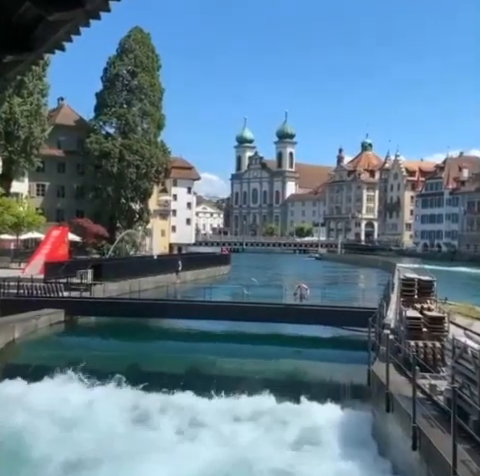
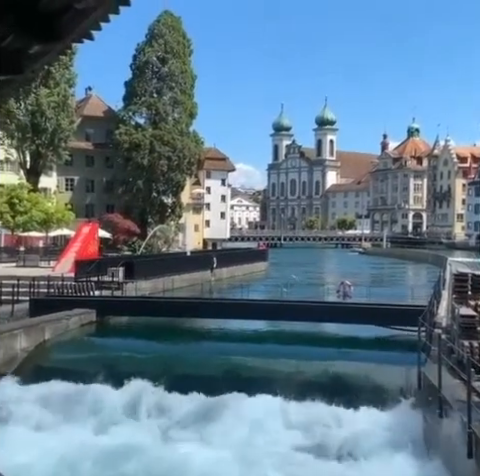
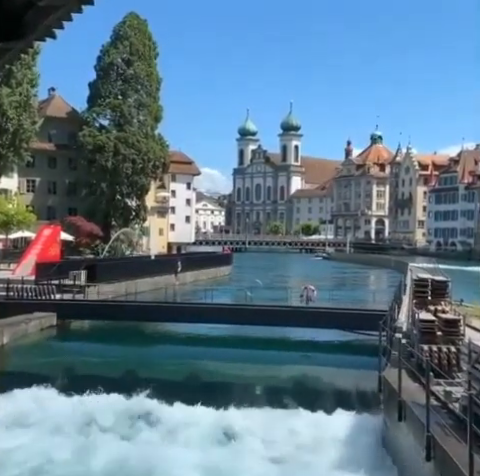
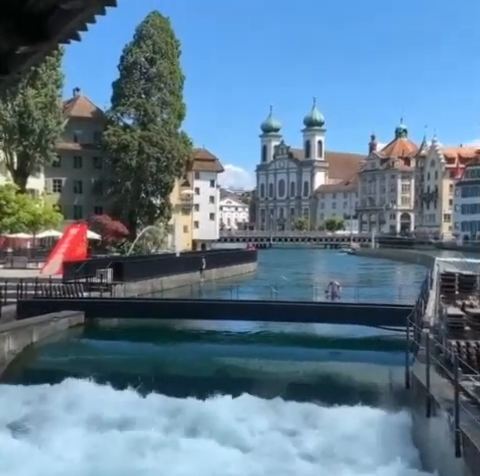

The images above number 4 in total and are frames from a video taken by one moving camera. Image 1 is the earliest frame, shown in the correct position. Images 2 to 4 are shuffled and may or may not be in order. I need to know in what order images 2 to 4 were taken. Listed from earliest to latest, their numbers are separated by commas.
3, 2, 4
